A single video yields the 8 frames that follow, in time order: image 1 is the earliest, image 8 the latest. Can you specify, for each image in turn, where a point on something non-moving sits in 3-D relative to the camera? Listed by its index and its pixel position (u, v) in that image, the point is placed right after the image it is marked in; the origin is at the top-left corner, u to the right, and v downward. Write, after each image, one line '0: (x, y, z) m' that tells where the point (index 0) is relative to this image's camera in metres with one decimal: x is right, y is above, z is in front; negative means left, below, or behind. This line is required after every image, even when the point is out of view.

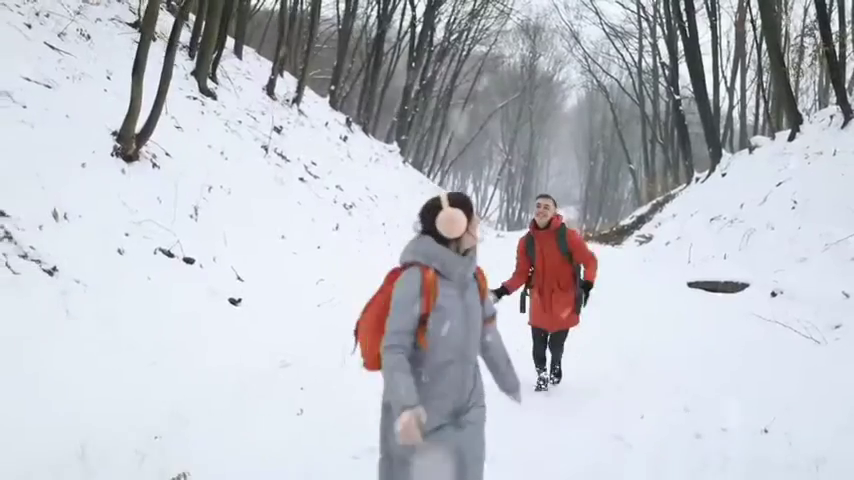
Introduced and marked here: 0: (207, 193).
0: (-2.8, +0.6, +9.6) m
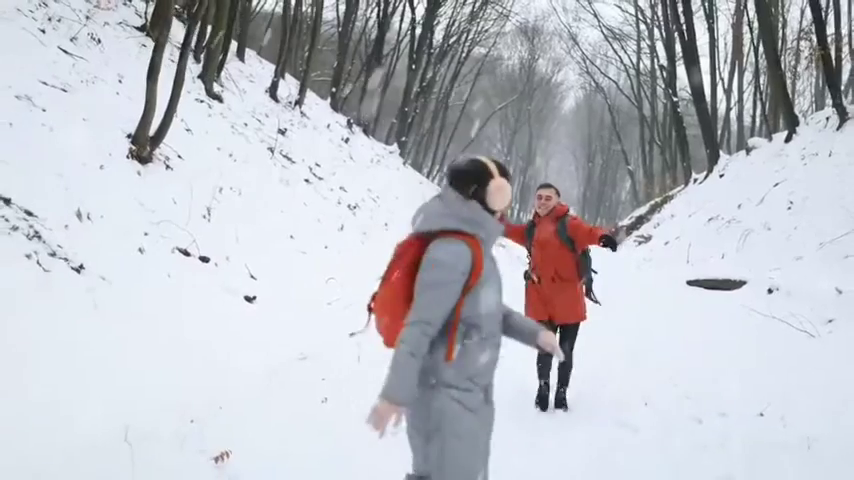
0: (-2.8, +0.6, +9.8) m
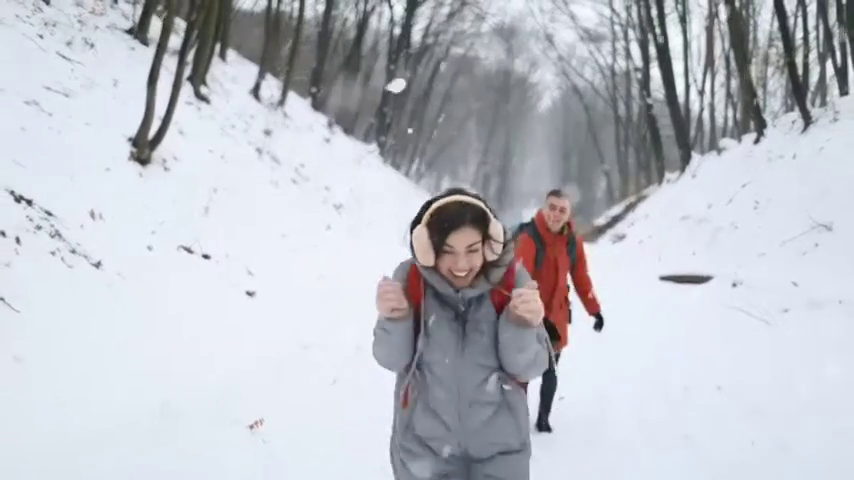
0: (-2.9, +0.6, +10.2) m
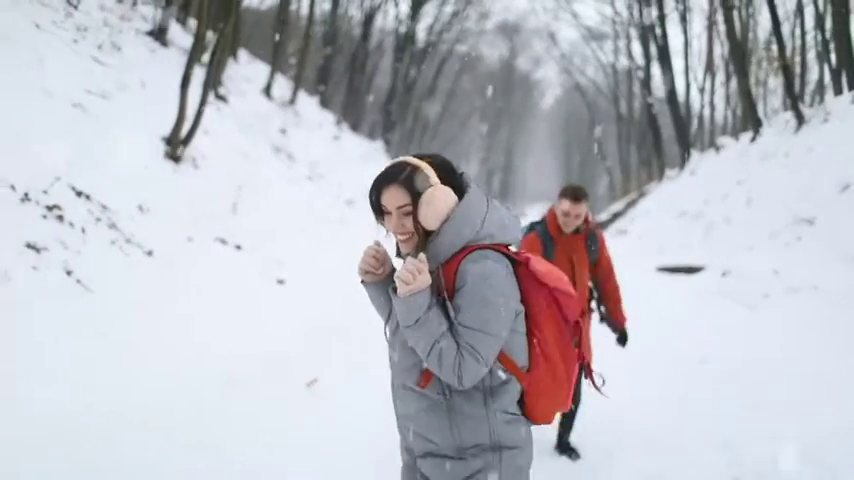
0: (-2.8, +0.7, +10.9) m
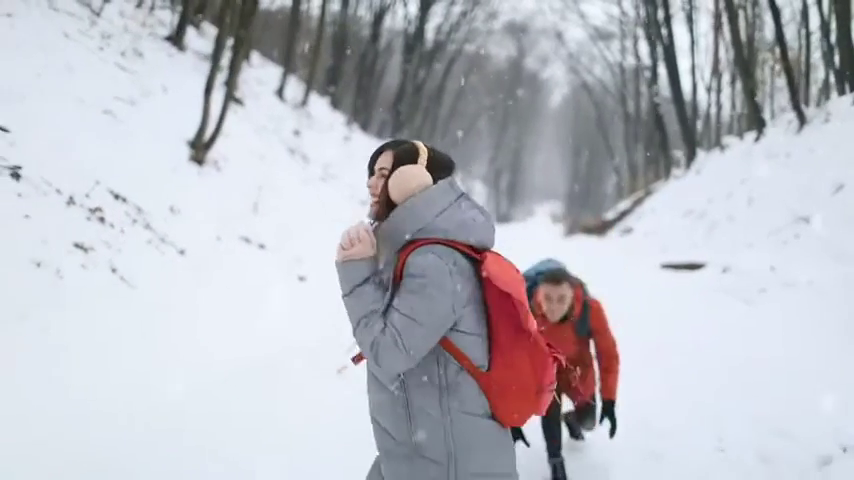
0: (-2.6, +0.8, +11.4) m
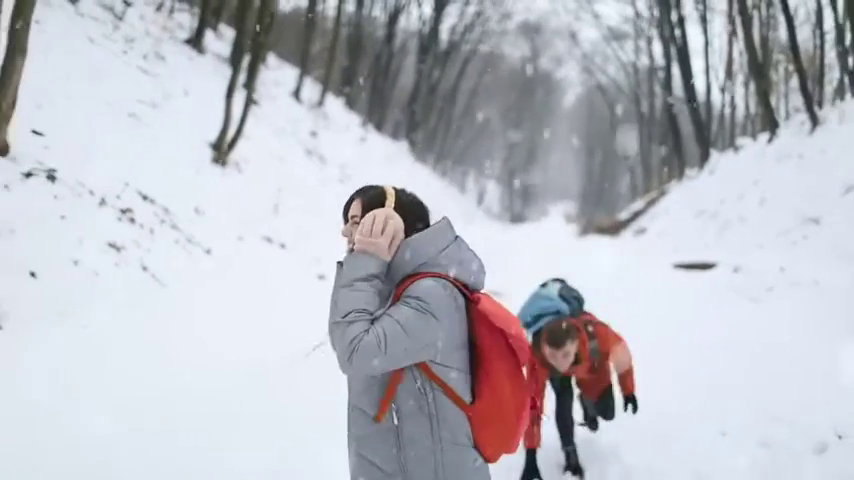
0: (-2.3, +0.8, +11.6) m
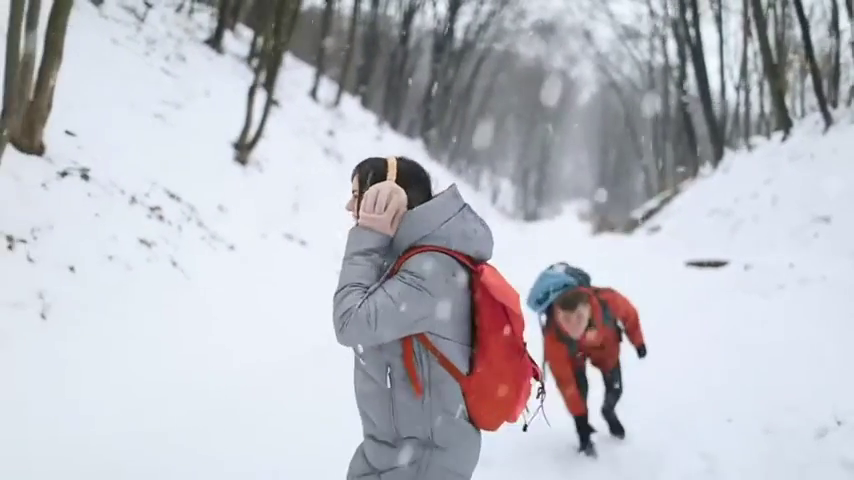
0: (-2.1, +0.8, +11.9) m
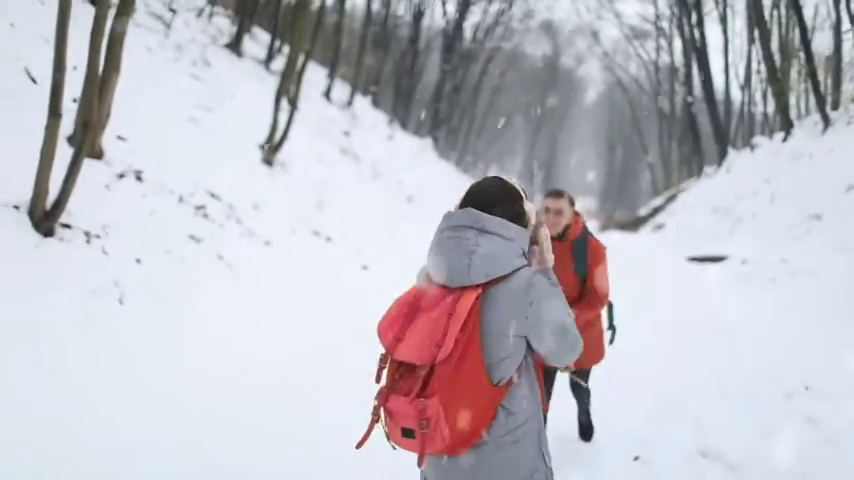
0: (-1.8, +0.9, +12.6) m
